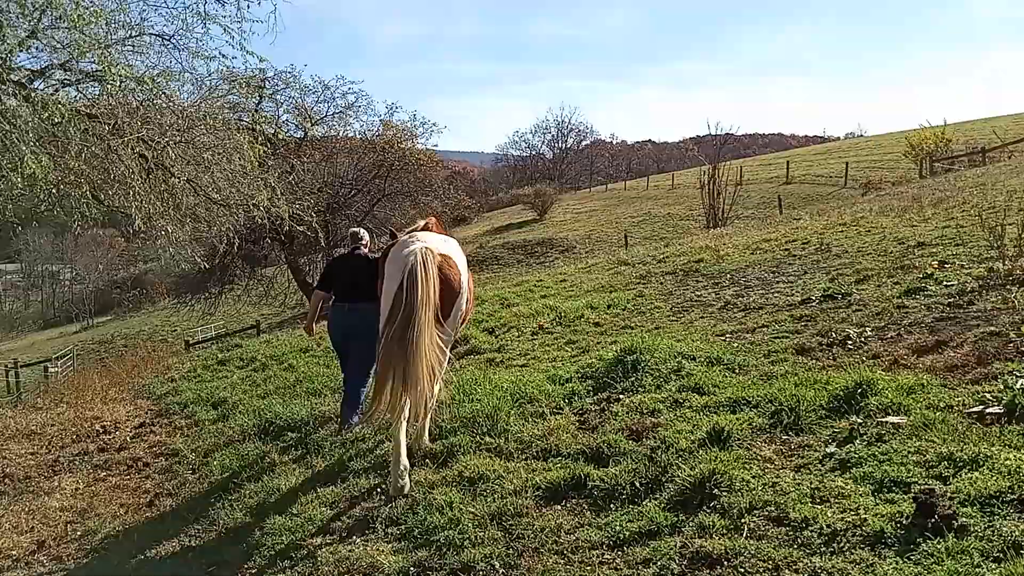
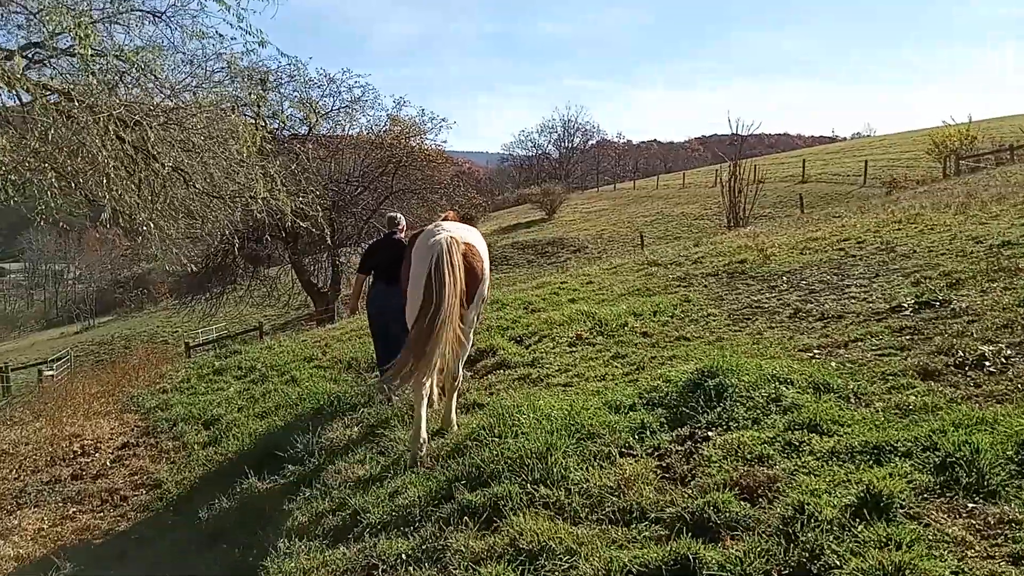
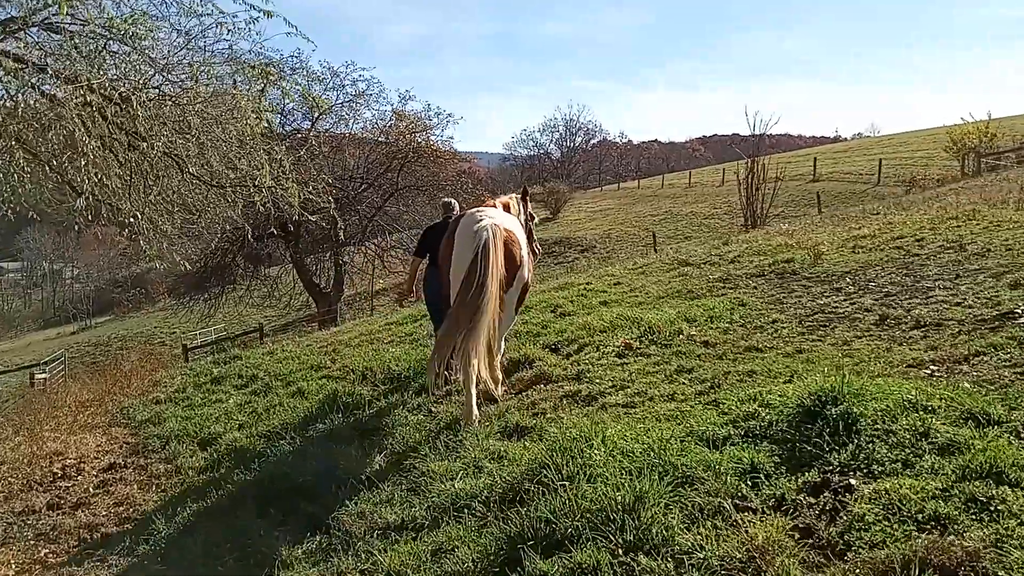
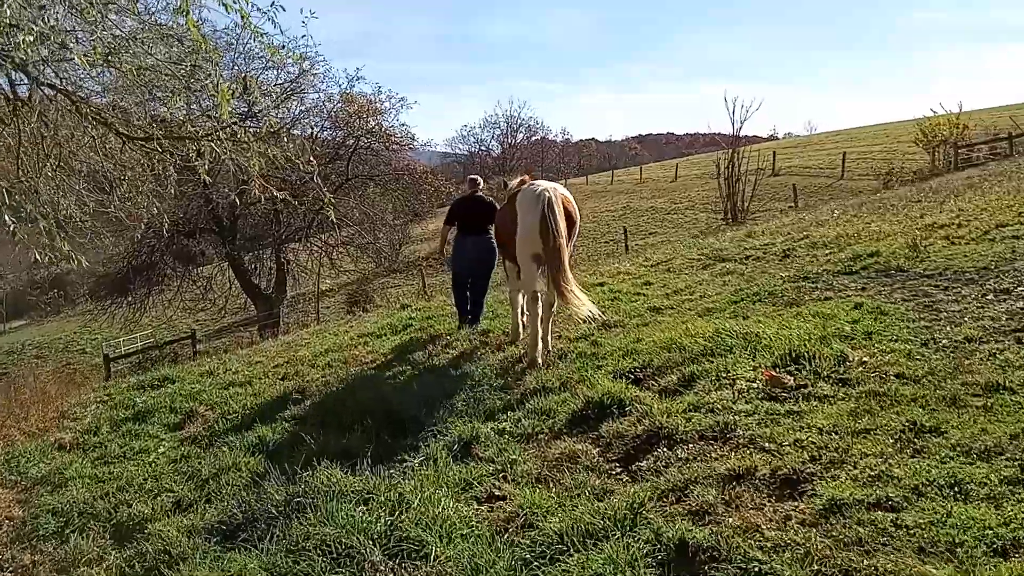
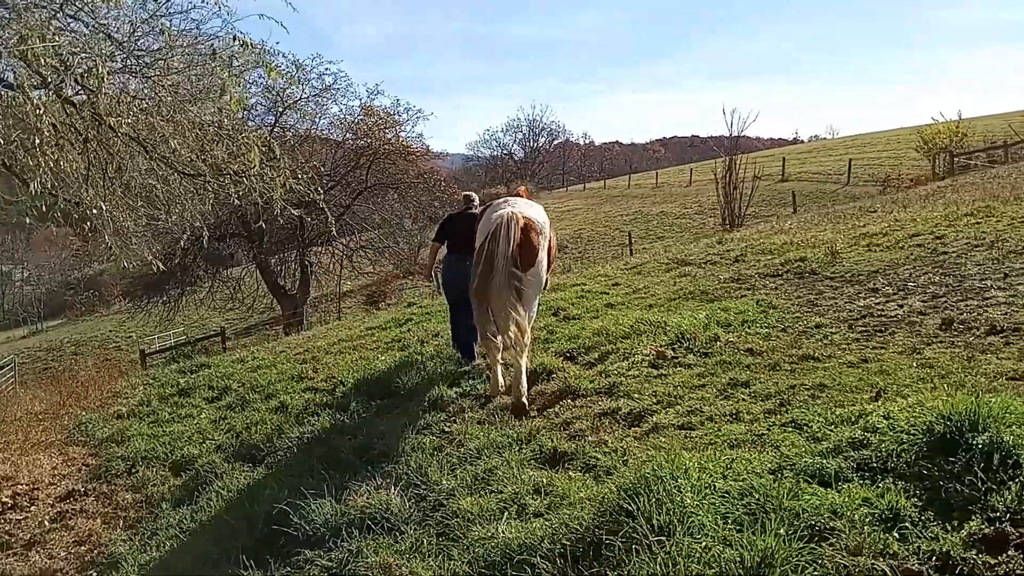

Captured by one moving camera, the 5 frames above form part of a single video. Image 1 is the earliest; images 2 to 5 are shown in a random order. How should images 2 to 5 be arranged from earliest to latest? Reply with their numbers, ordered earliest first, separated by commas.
2, 3, 5, 4
